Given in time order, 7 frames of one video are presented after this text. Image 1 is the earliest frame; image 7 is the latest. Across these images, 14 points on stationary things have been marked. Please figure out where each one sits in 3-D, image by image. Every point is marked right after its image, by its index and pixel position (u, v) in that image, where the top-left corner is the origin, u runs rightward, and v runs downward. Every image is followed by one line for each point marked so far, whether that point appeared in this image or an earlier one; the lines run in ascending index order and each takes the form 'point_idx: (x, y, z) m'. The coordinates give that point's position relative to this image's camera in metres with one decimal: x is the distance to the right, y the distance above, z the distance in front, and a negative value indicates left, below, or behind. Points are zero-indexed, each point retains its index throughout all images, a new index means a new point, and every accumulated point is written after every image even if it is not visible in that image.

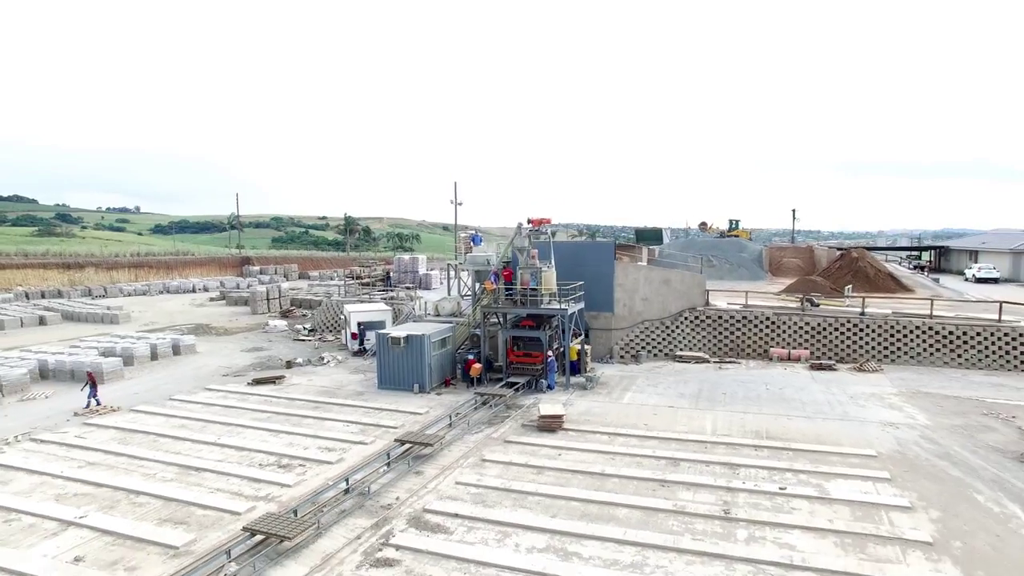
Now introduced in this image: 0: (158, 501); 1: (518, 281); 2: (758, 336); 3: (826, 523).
0: (-4.9, -2.9, +8.0) m
1: (+0.2, +0.2, +13.9) m
2: (+6.8, -1.3, +16.0) m
3: (+3.8, -2.8, +7.0) m
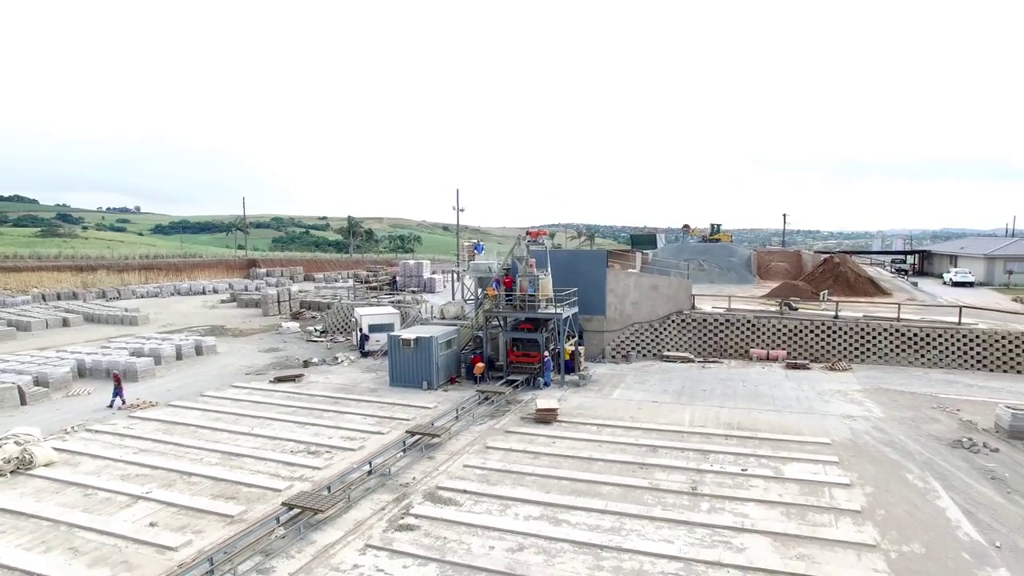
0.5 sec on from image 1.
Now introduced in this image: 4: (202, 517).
0: (-4.9, -3.1, +9.3) m
1: (+0.2, 0.0, +15.3) m
2: (+6.8, -1.5, +17.3) m
3: (+3.8, -3.0, +8.3) m
4: (-4.3, -3.2, +8.1) m
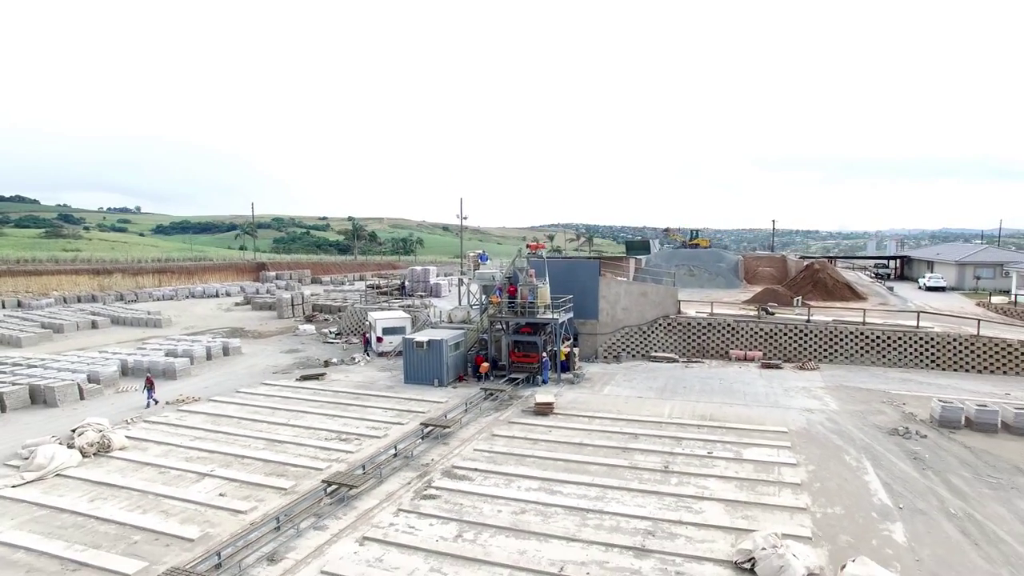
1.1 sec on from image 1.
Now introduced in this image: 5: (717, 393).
0: (-4.8, -3.3, +11.1) m
1: (+0.2, -0.2, +17.0) m
2: (+6.8, -1.7, +19.1) m
3: (+3.9, -3.2, +10.0) m
4: (-4.3, -3.4, +9.8) m
5: (+5.3, -2.7, +15.0) m
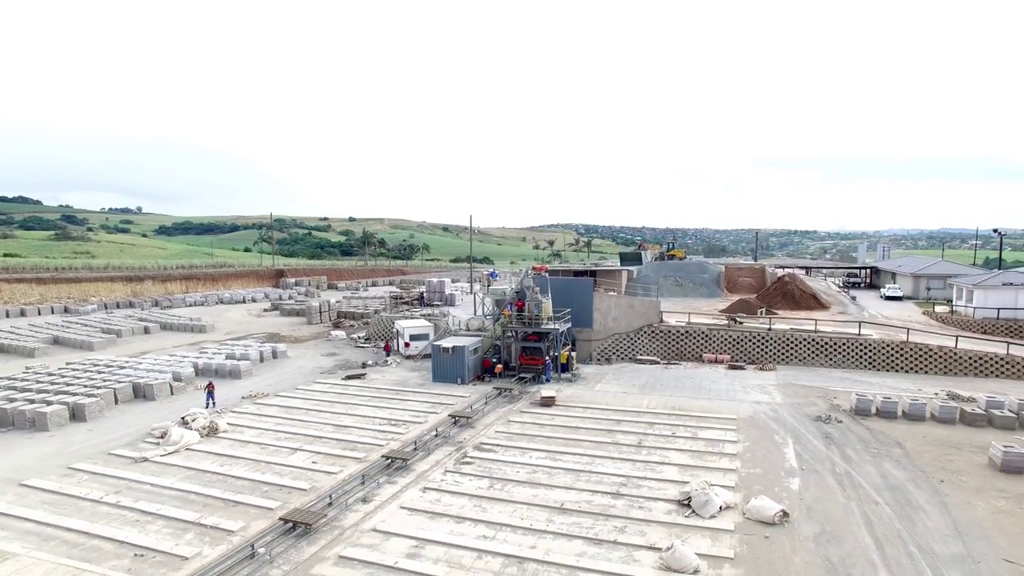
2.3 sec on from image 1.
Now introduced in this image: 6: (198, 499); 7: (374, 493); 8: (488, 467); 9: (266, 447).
0: (-4.5, -3.8, +14.6) m
1: (+0.5, -0.7, +20.5) m
2: (+7.2, -2.2, +22.6) m
3: (+4.2, -3.7, +13.6) m
4: (-4.0, -3.9, +13.4) m
5: (+5.6, -3.2, +18.5) m
6: (-6.1, -4.1, +11.3) m
7: (-2.7, -4.1, +11.6) m
8: (-0.5, -3.9, +12.7) m
9: (-5.9, -3.8, +14.0) m
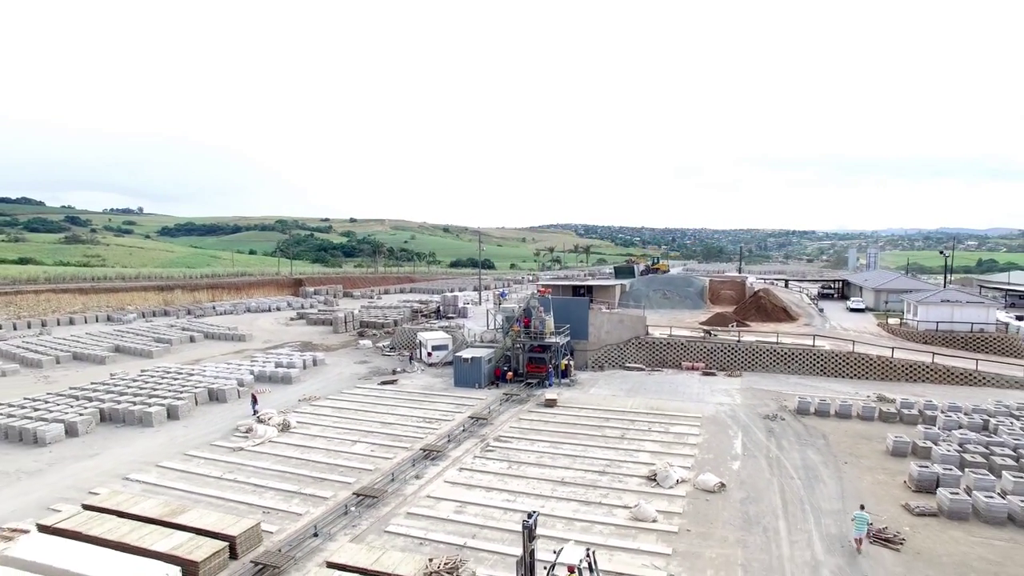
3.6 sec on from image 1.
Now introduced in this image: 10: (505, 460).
0: (-4.2, -4.7, +18.5) m
1: (+0.9, -1.6, +24.5) m
2: (+7.5, -3.0, +26.5) m
3: (+4.5, -4.5, +17.5) m
4: (-3.6, -4.8, +17.3) m
5: (+6.0, -4.0, +22.5) m
6: (-5.7, -4.9, +15.2) m
7: (-2.4, -4.9, +15.5) m
8: (-0.2, -4.7, +16.6) m
9: (-5.6, -4.7, +17.9) m
10: (-0.2, -4.8, +16.0) m
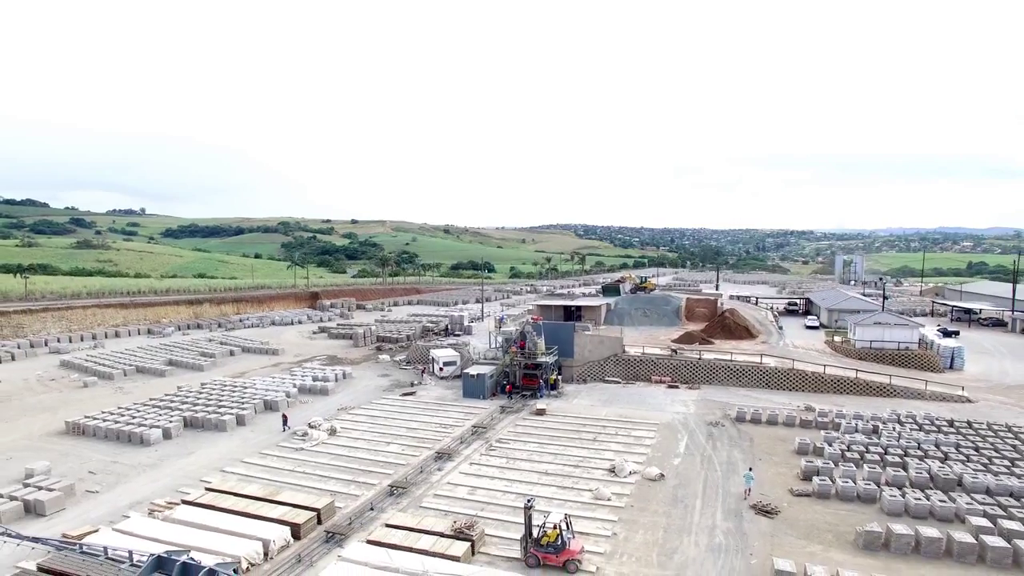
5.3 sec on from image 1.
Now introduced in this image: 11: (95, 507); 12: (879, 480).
0: (-4.3, -6.1, +23.7) m
1: (+0.8, -3.0, +29.6) m
2: (+7.4, -4.4, +31.7) m
3: (+4.4, -6.0, +22.7) m
4: (-3.7, -6.2, +22.5) m
5: (+5.9, -5.5, +27.6) m
6: (-5.8, -6.4, +20.4) m
7: (-2.5, -6.4, +20.7) m
8: (-0.3, -6.2, +21.8) m
9: (-5.7, -6.1, +23.1) m
10: (-0.3, -6.2, +21.2) m
11: (-12.2, -6.4, +16.9) m
12: (+11.7, -6.1, +18.5) m
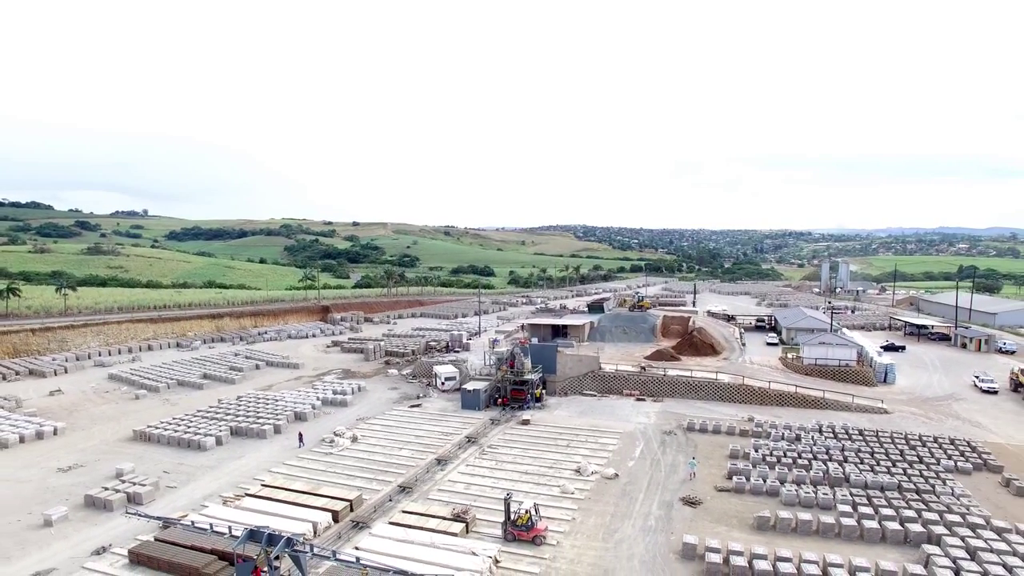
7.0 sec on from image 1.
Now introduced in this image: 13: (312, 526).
0: (-4.8, -7.8, +28.9) m
1: (+0.2, -4.6, +34.8) m
2: (+6.9, -6.1, +36.9) m
3: (+3.9, -7.6, +27.9) m
4: (-4.2, -7.9, +27.7) m
5: (+5.3, -7.1, +32.8) m
6: (-6.4, -8.0, +25.6) m
7: (-3.0, -8.0, +25.9) m
8: (-0.8, -7.8, +27.0) m
9: (-6.2, -7.8, +28.3) m
10: (-0.8, -7.9, +26.4) m
11: (-12.8, -8.1, +22.1) m
12: (+11.2, -7.8, +23.7) m
13: (-6.8, -8.1, +19.7) m
